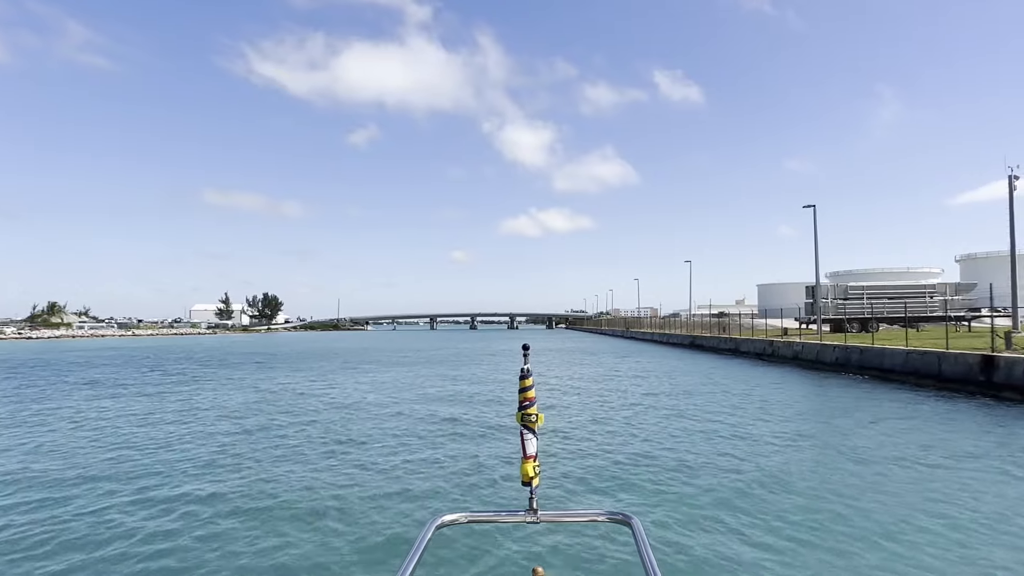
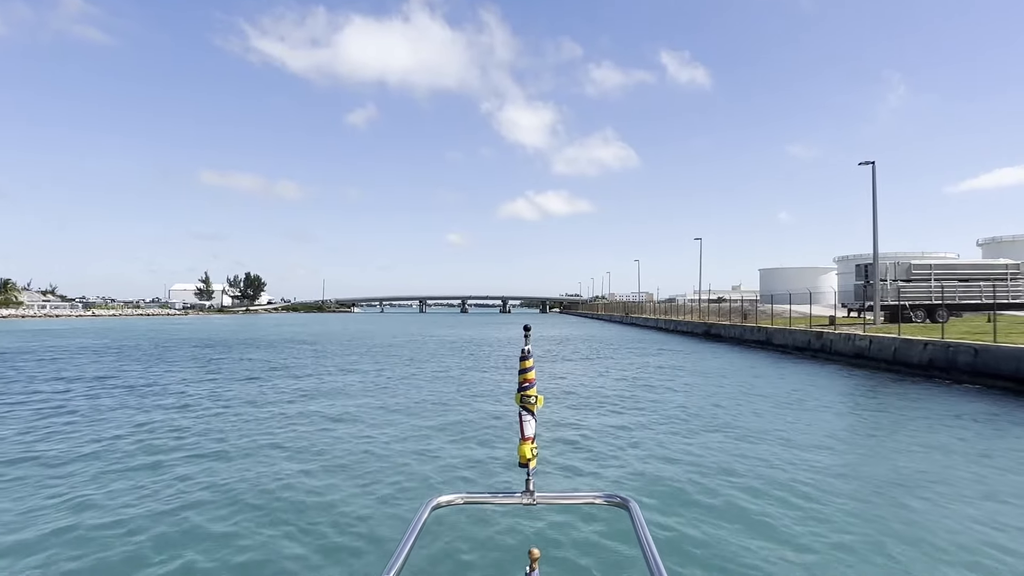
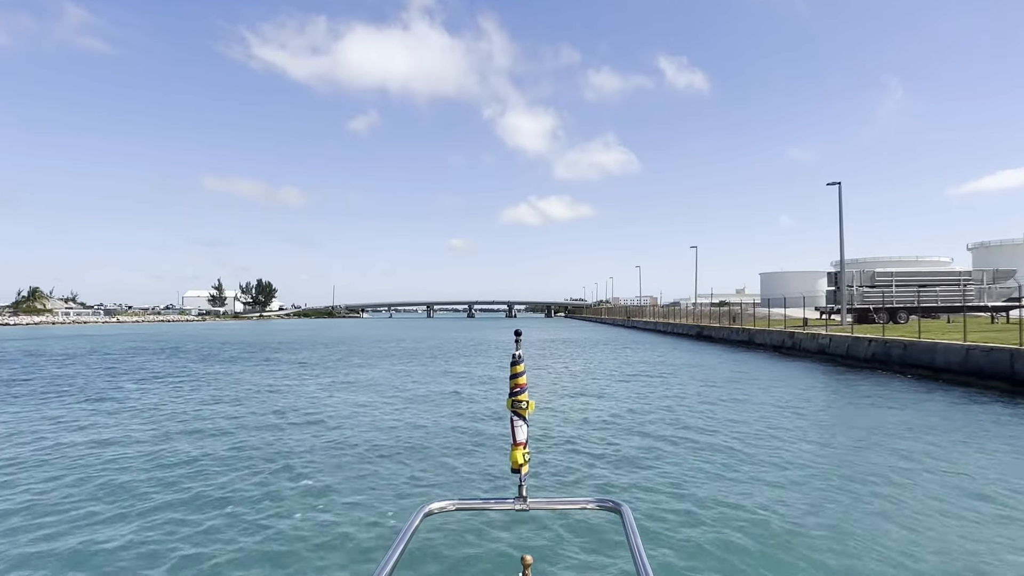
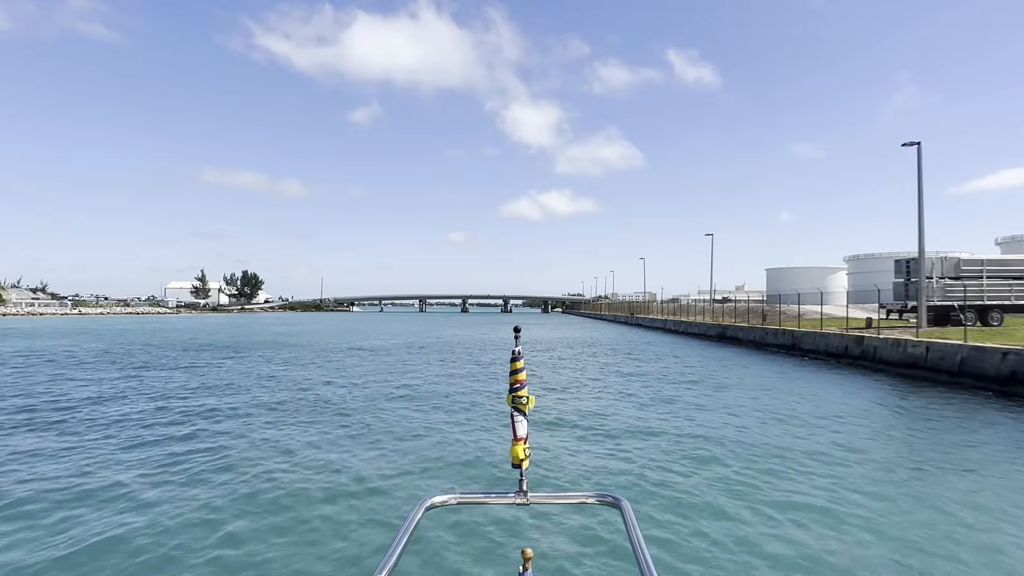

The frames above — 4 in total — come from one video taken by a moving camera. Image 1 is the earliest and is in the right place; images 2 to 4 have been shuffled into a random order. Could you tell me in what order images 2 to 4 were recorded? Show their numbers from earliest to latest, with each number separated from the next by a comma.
3, 2, 4
